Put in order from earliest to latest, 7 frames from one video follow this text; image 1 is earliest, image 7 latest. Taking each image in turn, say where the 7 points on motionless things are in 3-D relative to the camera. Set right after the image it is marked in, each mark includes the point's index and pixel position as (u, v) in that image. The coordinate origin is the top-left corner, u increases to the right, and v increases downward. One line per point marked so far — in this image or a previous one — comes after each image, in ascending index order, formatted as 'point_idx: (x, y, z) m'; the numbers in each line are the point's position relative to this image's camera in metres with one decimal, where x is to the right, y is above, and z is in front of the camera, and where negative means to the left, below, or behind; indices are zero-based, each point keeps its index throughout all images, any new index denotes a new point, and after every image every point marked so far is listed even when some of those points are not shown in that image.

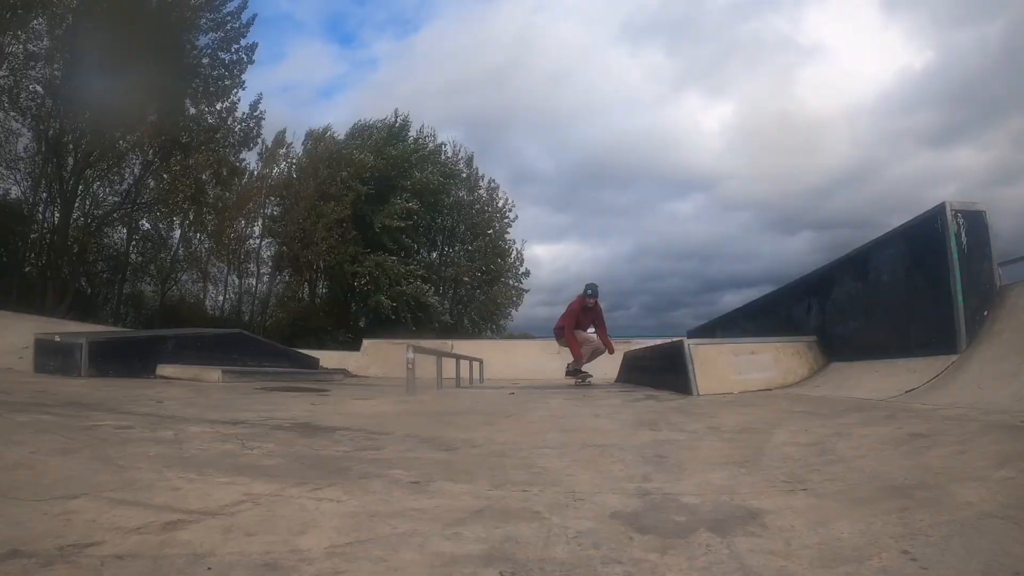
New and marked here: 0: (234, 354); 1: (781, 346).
0: (-3.5, -0.9, +8.7) m
1: (+3.0, -0.6, +7.5) m
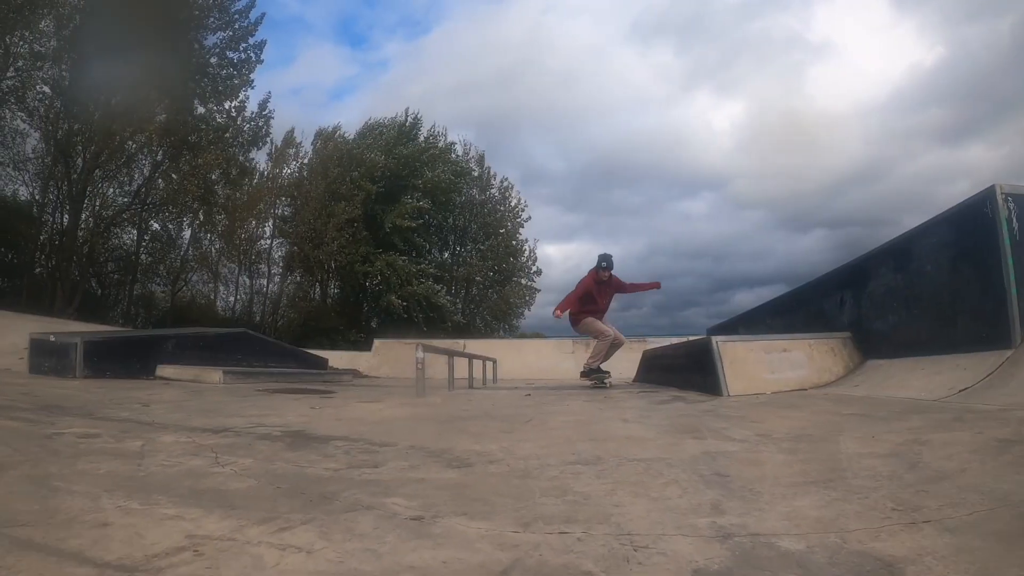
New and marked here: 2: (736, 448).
0: (-3.3, -0.8, +8.3) m
1: (+3.1, -0.6, +7.0) m
2: (+0.8, -0.6, +2.5) m
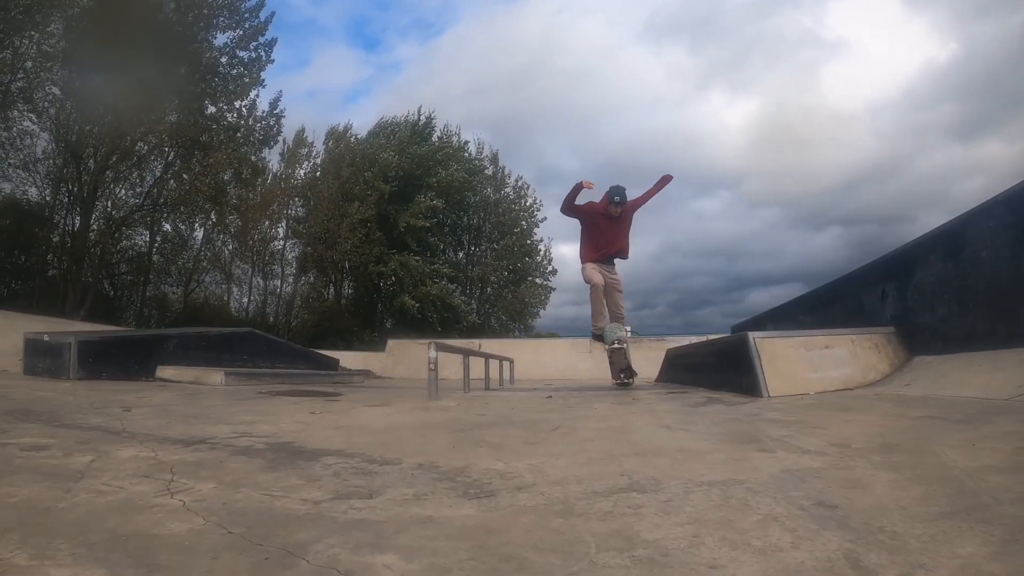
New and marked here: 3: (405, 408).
0: (-3.1, -0.8, +7.9) m
1: (+3.3, -0.5, +6.5) m
2: (+0.9, -0.5, +2.0) m
3: (-0.6, -0.7, +3.8) m
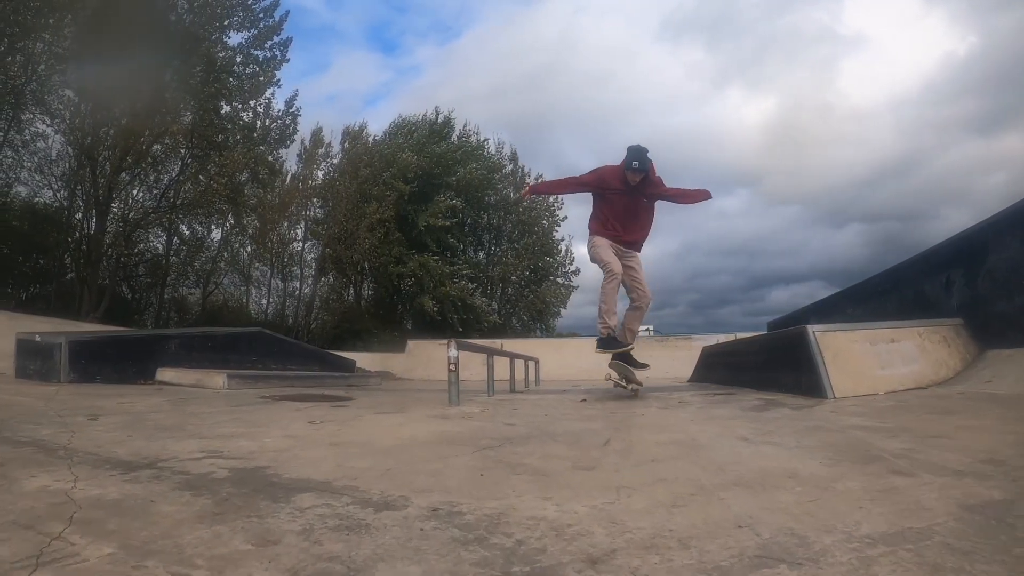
0: (-2.8, -0.8, +7.4) m
1: (+3.5, -0.4, +5.8) m
2: (+1.0, -0.4, +1.4) m
3: (-0.4, -0.6, +3.2) m
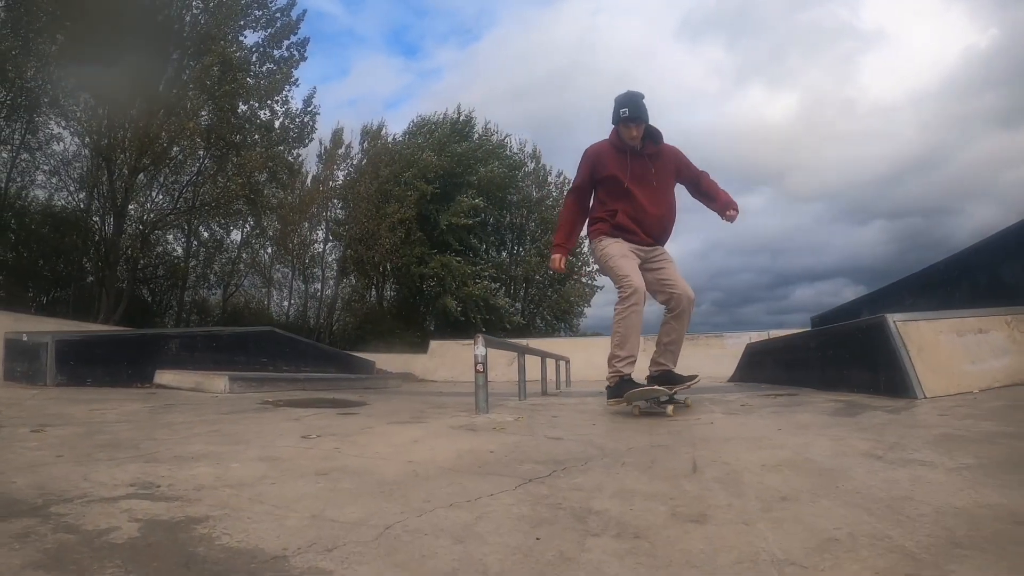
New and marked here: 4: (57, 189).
0: (-2.5, -0.7, +6.9) m
1: (+3.8, -0.3, +5.0) m
2: (+1.1, -0.3, +0.7) m
3: (-0.3, -0.5, +2.6) m
4: (-9.4, +2.1, +13.9) m
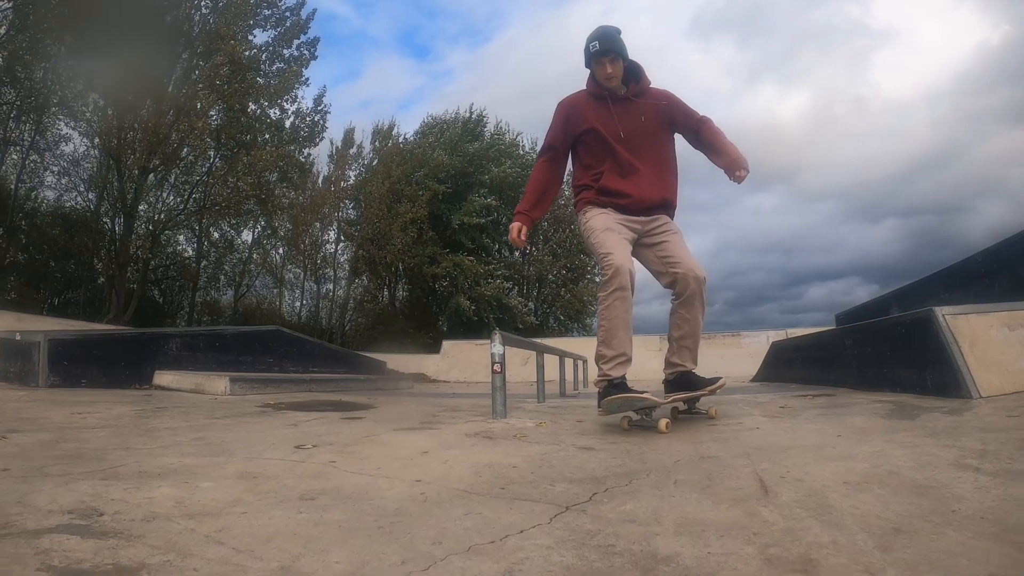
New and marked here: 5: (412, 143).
0: (-2.4, -0.7, +6.6) m
1: (+3.9, -0.2, +4.6) m
2: (+1.2, -0.3, +0.4) m
3: (-0.2, -0.5, +2.3) m
4: (-9.1, +2.1, +13.7) m
5: (-2.9, +4.4, +19.5) m
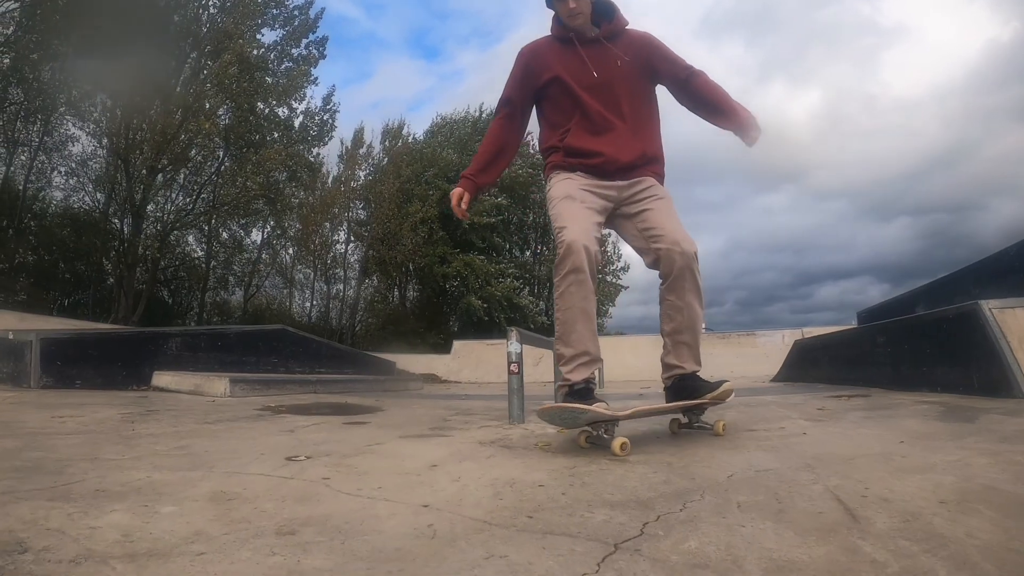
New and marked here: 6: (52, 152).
0: (-2.2, -0.7, +6.3) m
1: (+4.0, -0.1, +4.3) m
2: (+1.2, -0.3, +0.1) m
3: (-0.1, -0.5, +2.0) m
4: (-8.9, +2.1, +13.6) m
5: (-2.6, +4.4, +19.2) m
6: (-9.0, +2.7, +13.3) m
